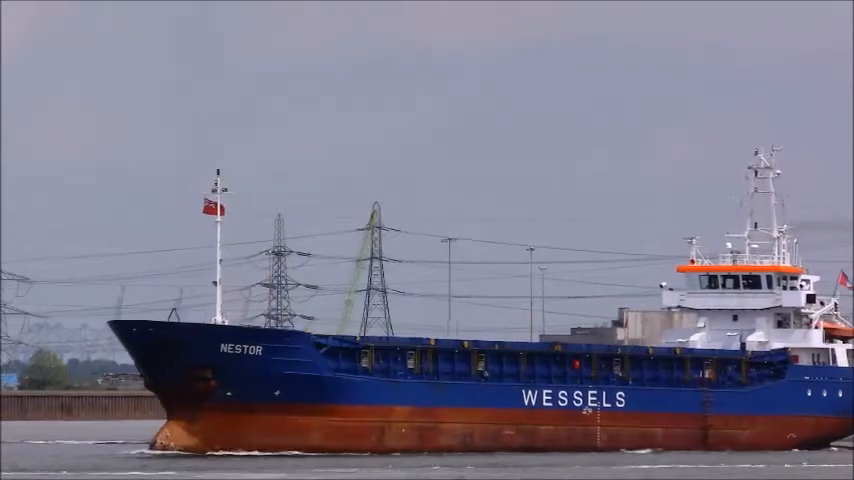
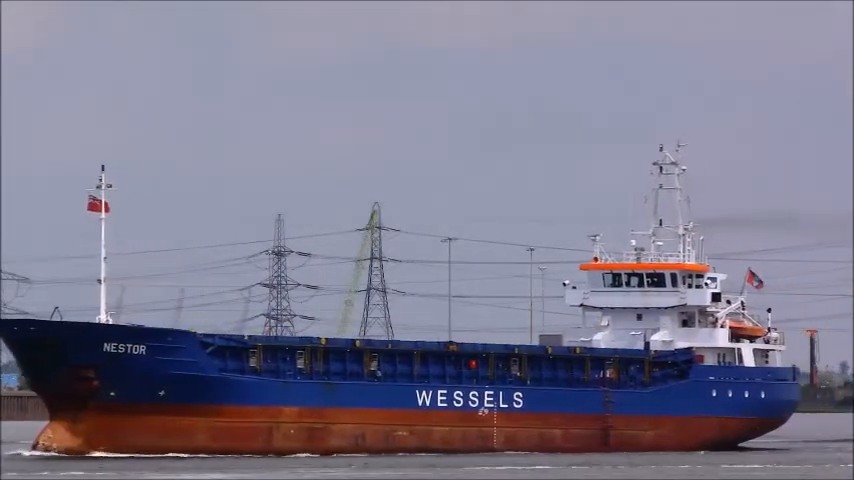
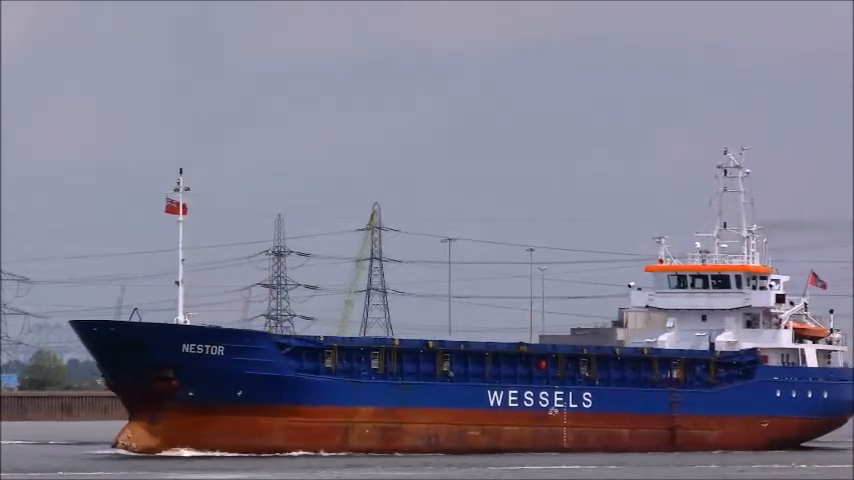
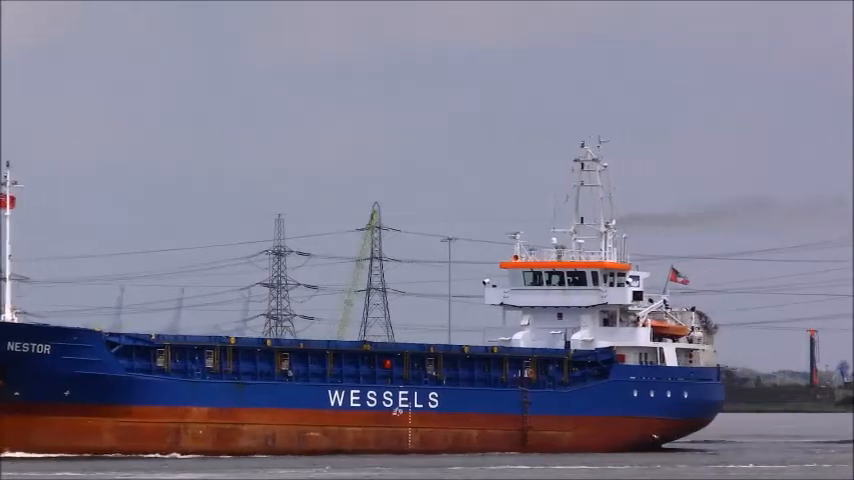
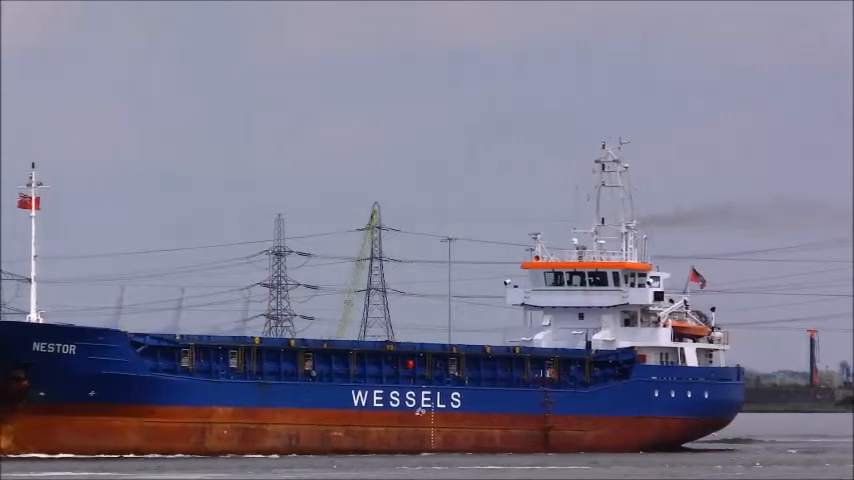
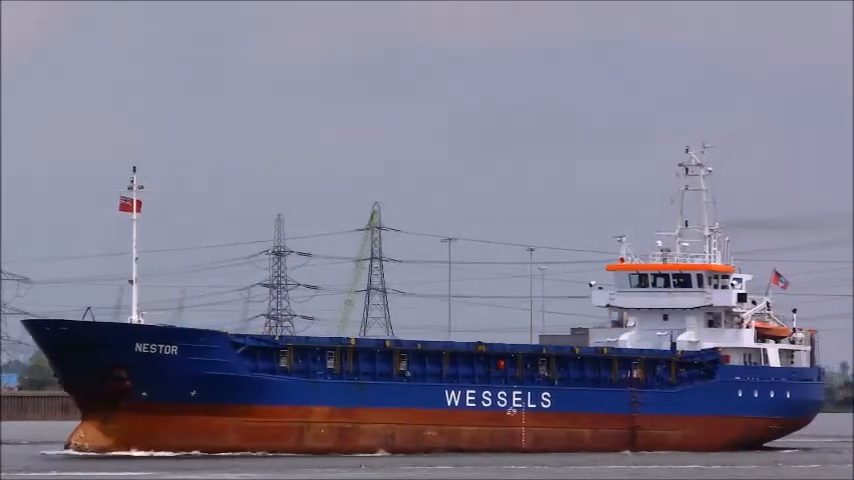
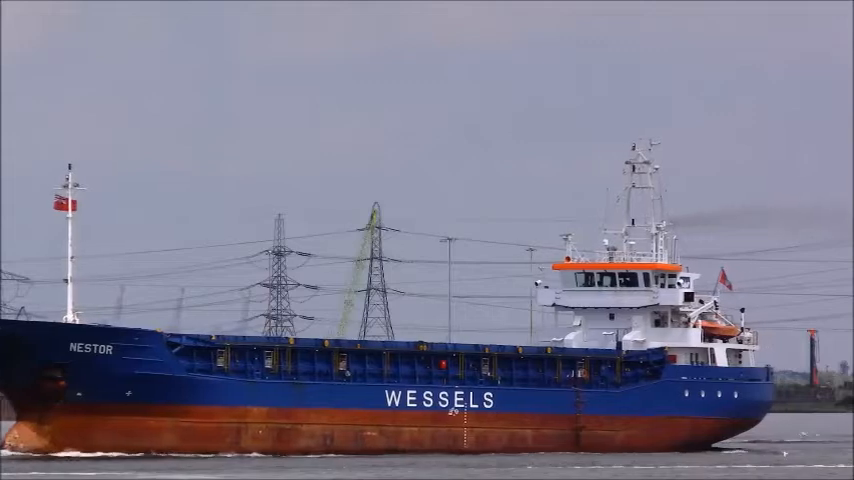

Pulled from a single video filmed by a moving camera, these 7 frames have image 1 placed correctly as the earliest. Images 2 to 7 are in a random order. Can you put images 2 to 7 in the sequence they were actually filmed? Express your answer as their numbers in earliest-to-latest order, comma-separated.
3, 6, 2, 7, 5, 4
